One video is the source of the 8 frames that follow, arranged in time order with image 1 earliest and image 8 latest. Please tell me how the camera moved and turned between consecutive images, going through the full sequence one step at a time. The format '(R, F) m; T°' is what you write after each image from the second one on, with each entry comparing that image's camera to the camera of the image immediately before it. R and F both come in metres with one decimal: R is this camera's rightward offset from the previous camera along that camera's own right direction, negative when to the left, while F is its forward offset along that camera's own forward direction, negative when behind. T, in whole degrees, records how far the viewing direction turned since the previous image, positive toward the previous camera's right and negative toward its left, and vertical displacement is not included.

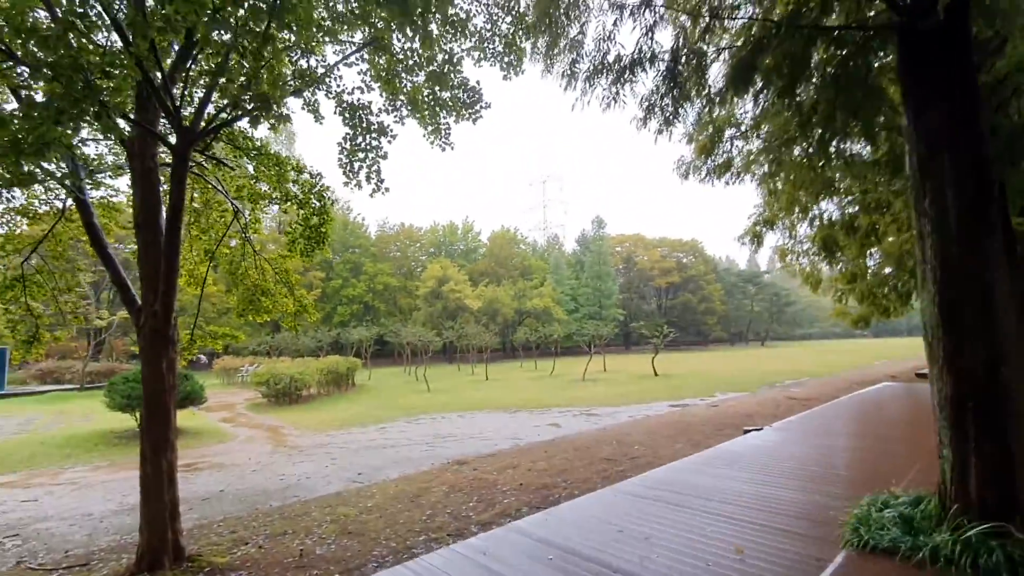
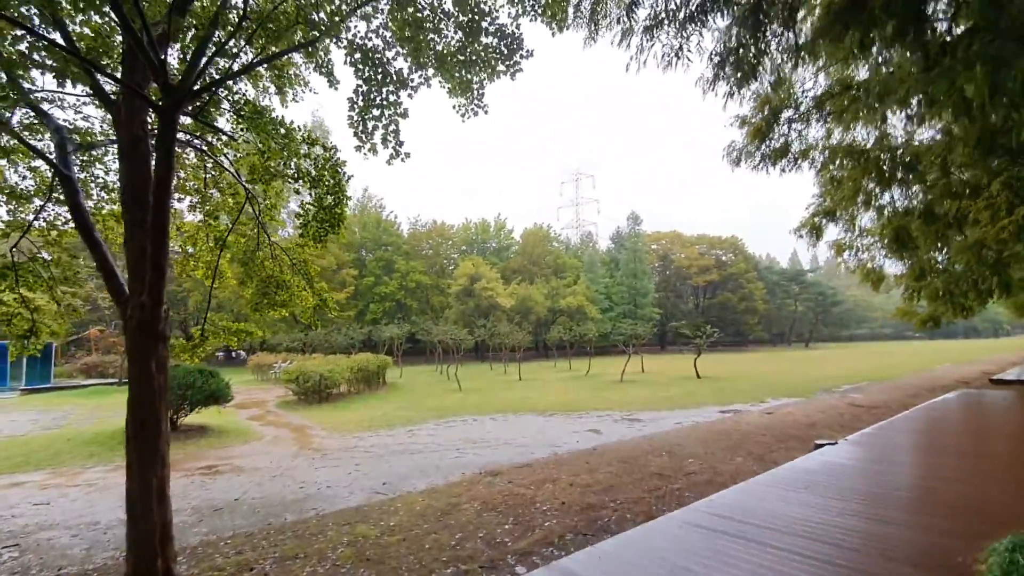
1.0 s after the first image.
(-0.1, +0.6) m; -4°
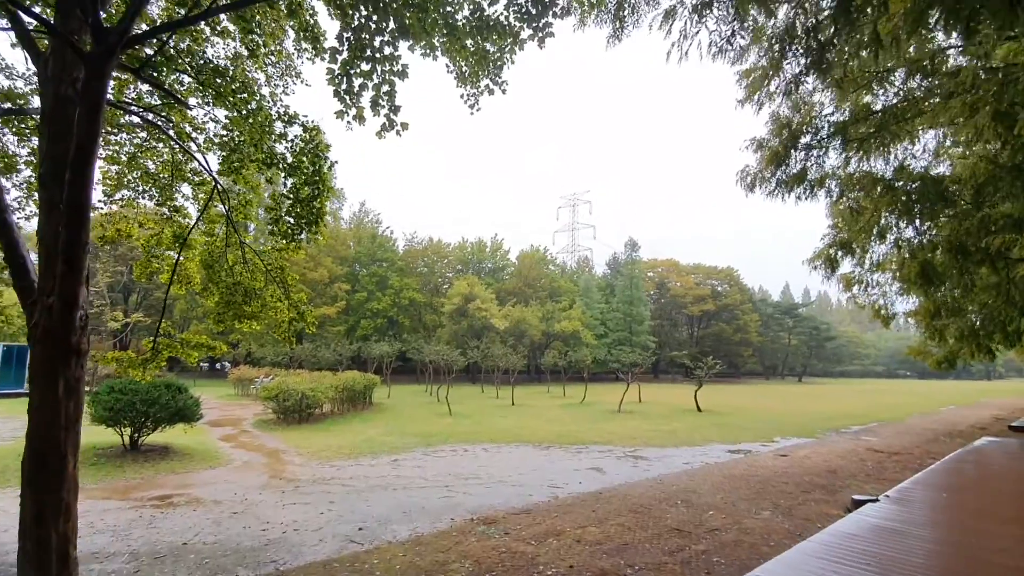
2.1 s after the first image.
(-0.1, +0.6) m; +1°
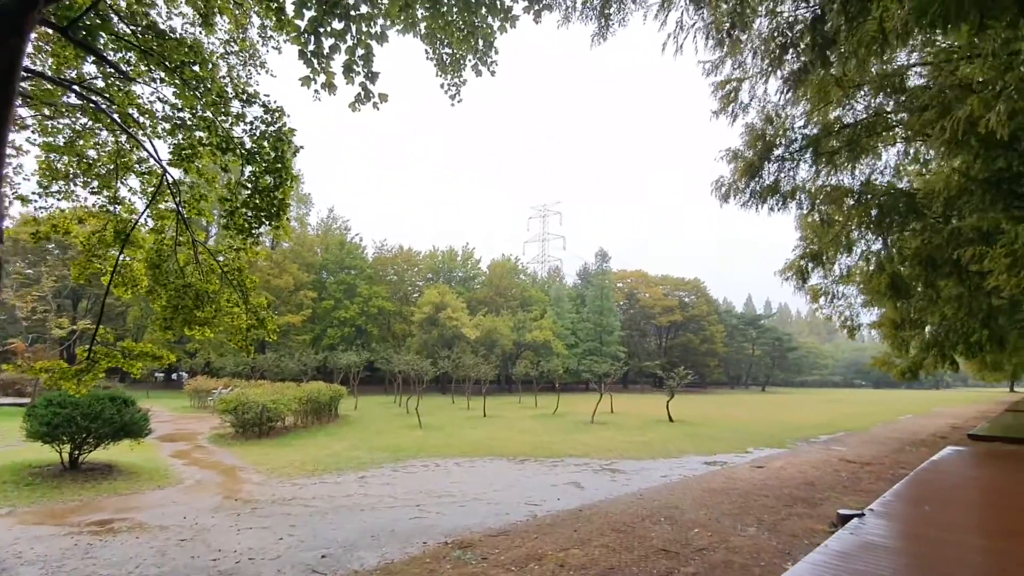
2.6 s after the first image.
(-0.1, +0.3) m; +3°
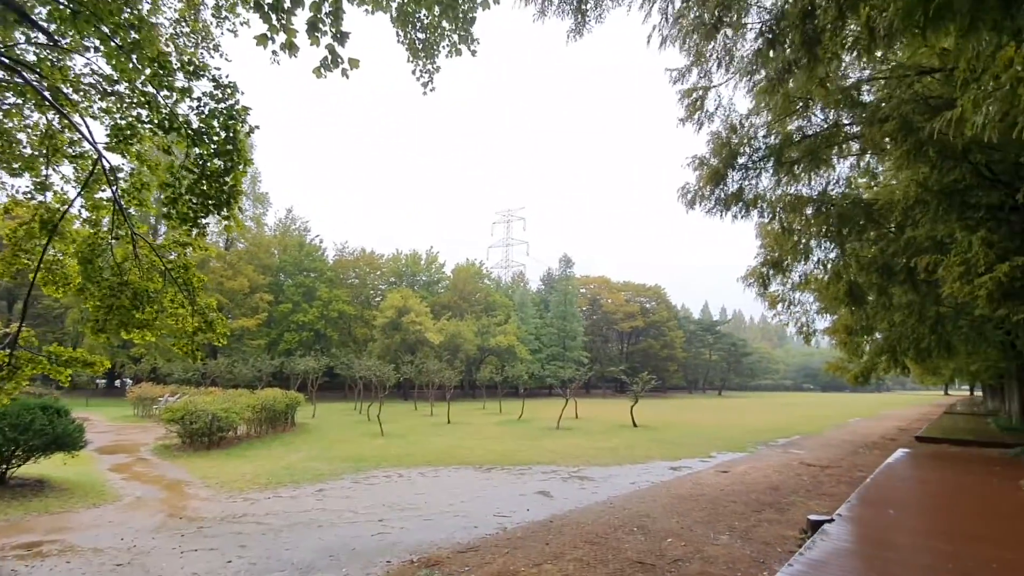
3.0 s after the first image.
(-0.1, +0.2) m; +4°
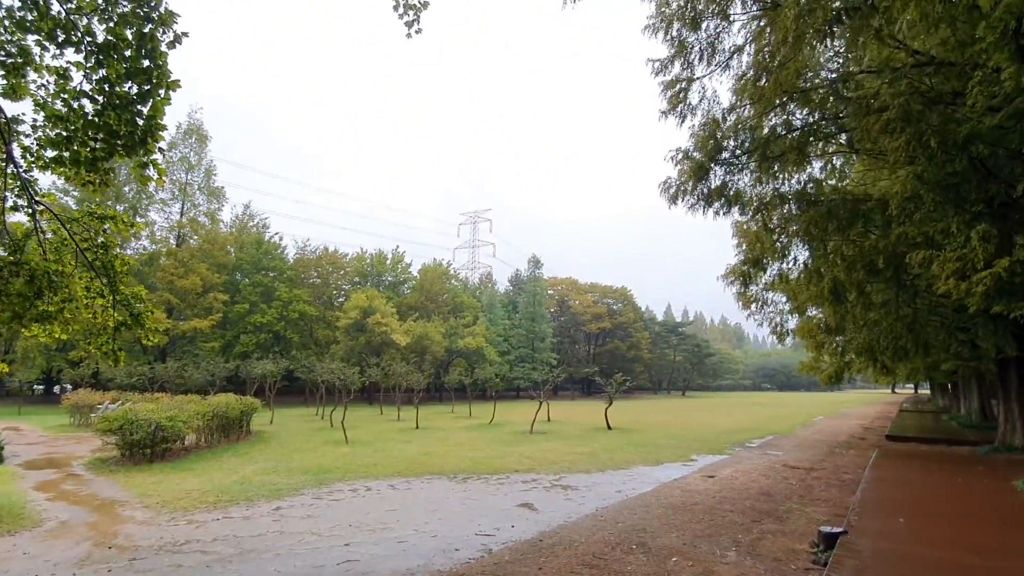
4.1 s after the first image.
(-0.2, +0.5) m; +4°
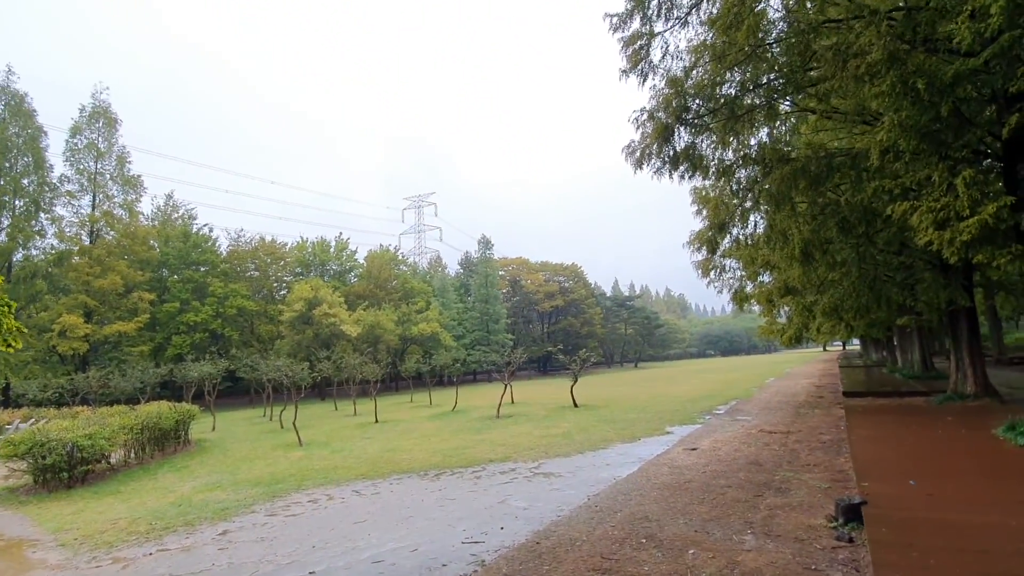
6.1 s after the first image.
(-0.2, +0.6) m; +6°
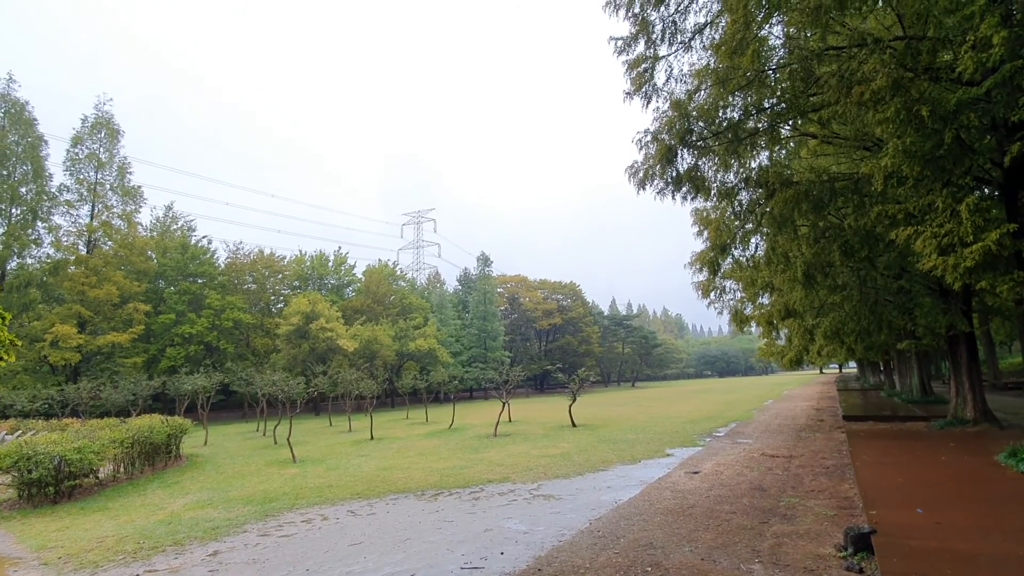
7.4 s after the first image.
(-0.1, +0.1) m; 0°
